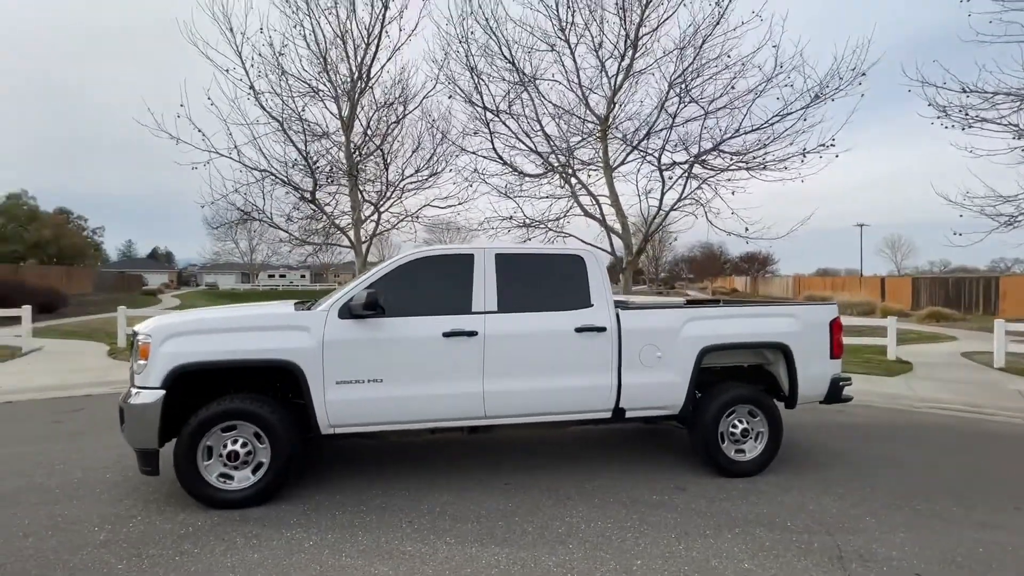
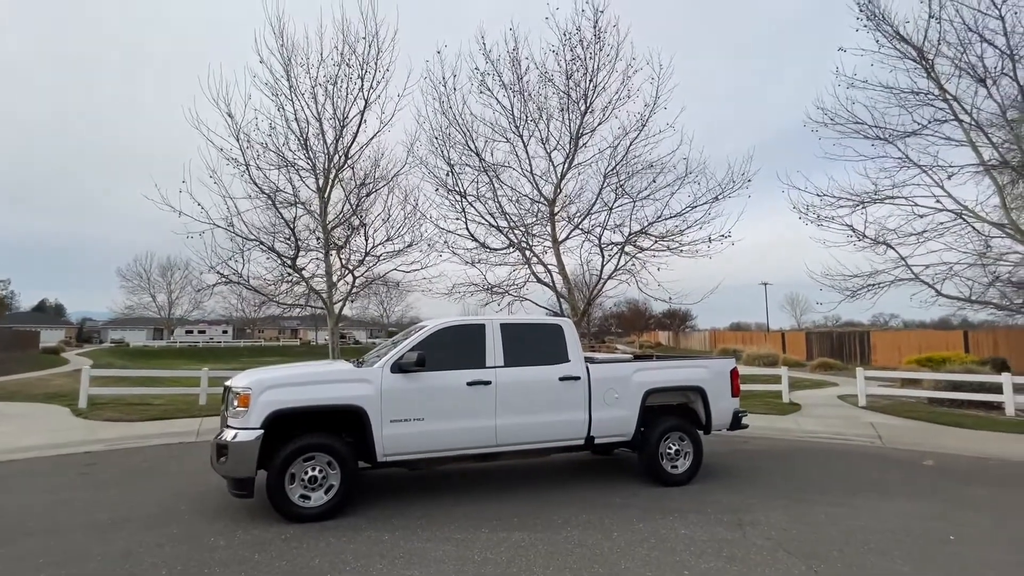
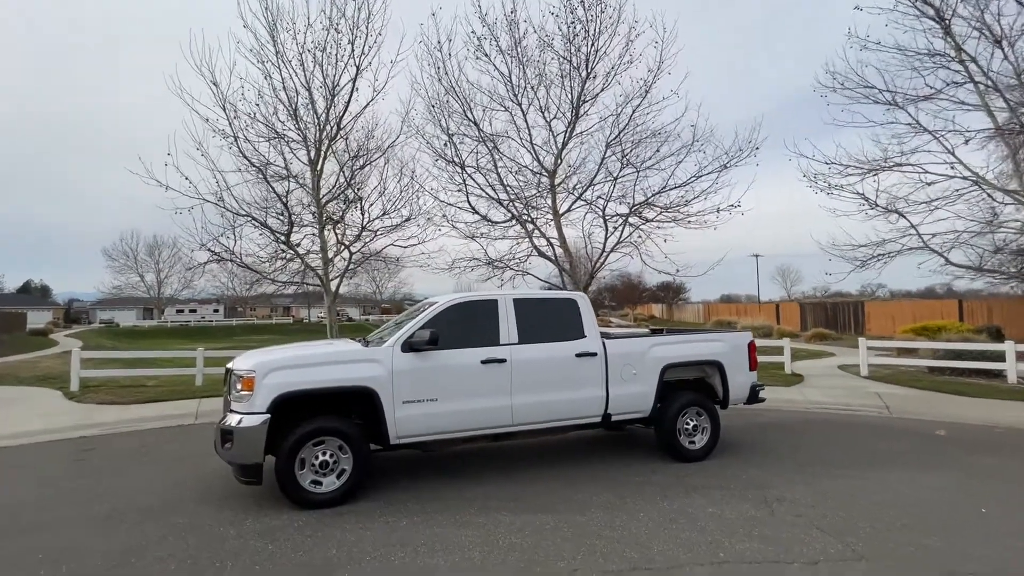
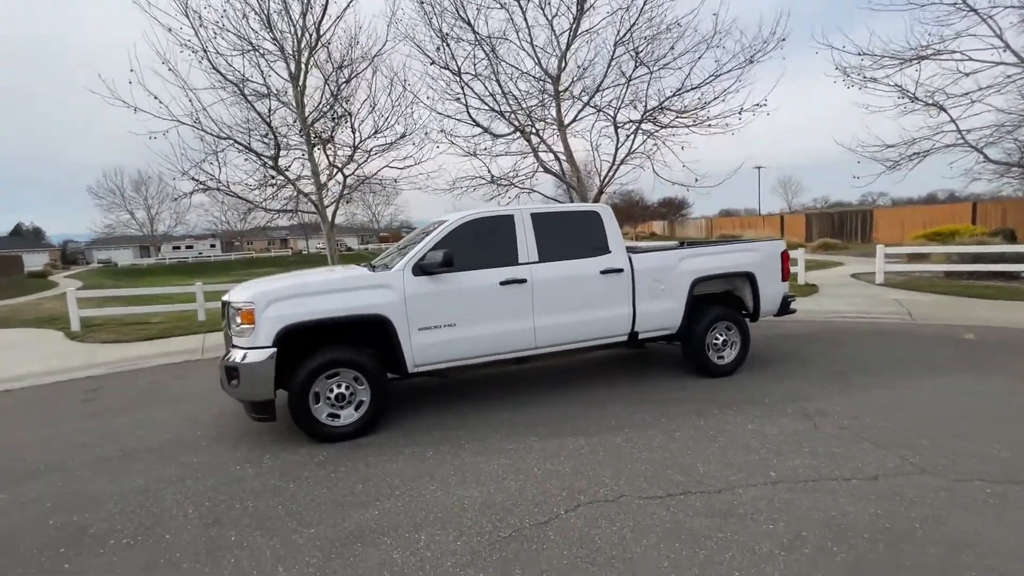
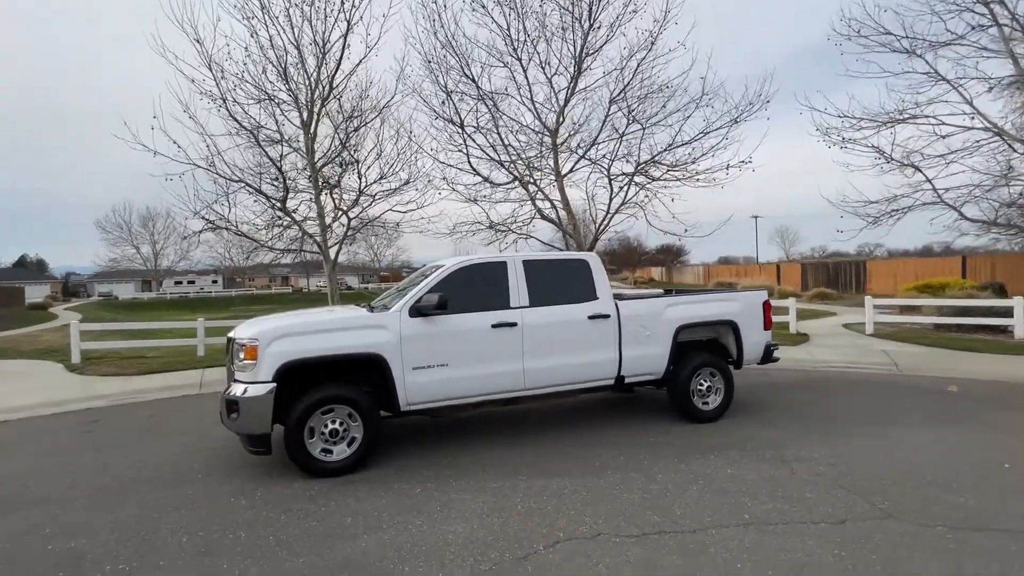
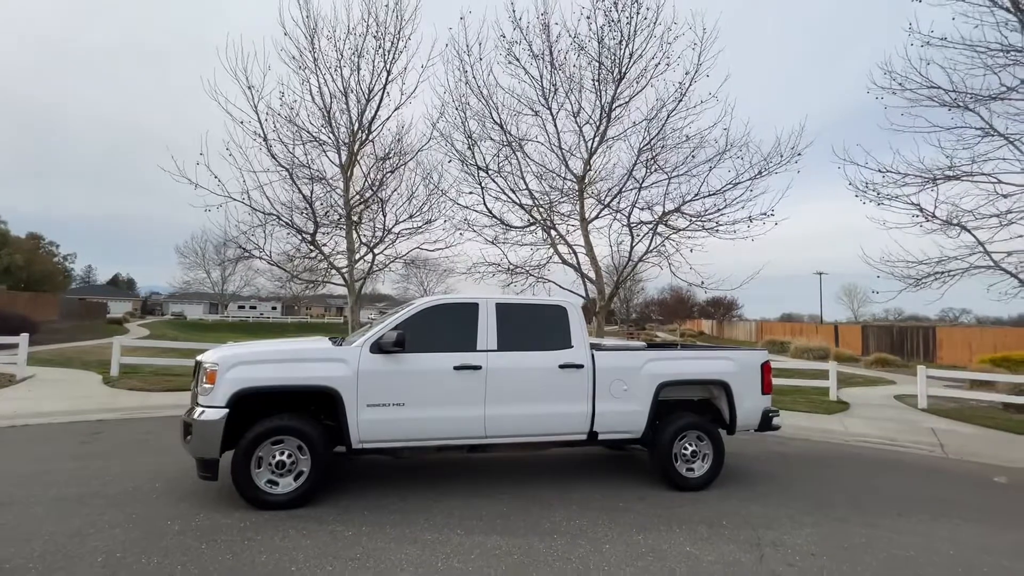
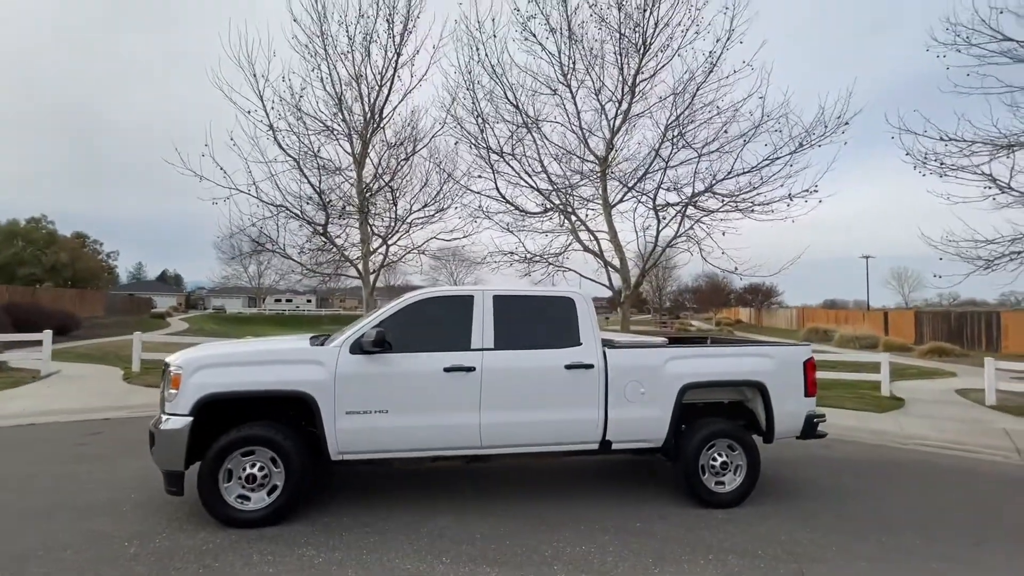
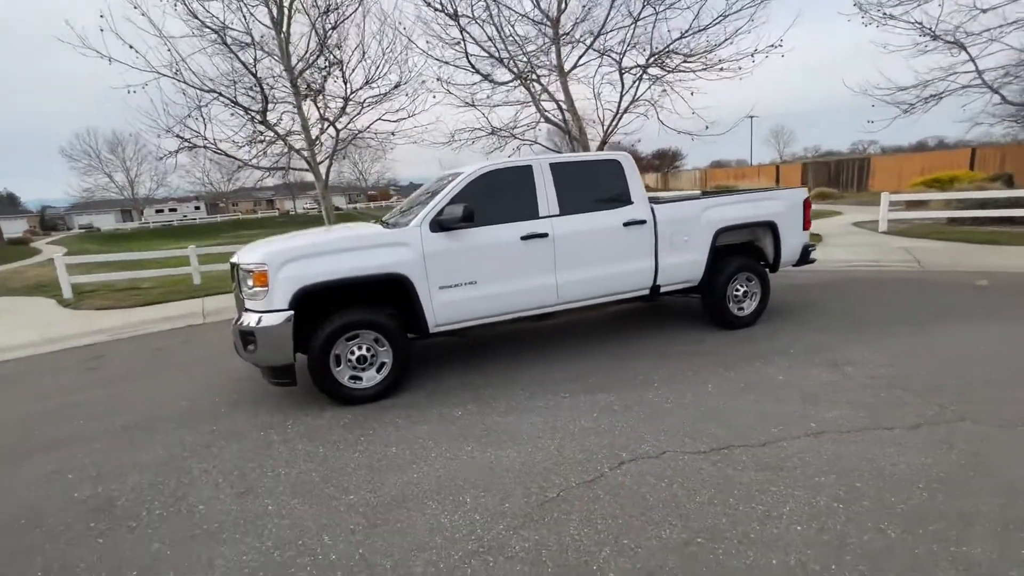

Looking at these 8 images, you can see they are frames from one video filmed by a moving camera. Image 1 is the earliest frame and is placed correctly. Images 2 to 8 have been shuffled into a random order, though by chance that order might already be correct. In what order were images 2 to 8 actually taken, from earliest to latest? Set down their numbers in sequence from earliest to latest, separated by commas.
7, 6, 2, 3, 5, 4, 8
